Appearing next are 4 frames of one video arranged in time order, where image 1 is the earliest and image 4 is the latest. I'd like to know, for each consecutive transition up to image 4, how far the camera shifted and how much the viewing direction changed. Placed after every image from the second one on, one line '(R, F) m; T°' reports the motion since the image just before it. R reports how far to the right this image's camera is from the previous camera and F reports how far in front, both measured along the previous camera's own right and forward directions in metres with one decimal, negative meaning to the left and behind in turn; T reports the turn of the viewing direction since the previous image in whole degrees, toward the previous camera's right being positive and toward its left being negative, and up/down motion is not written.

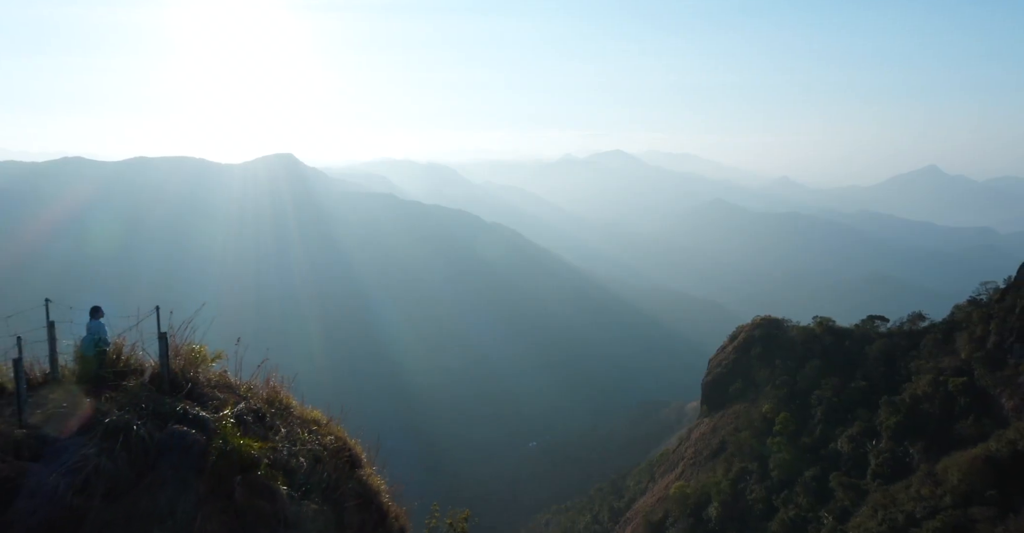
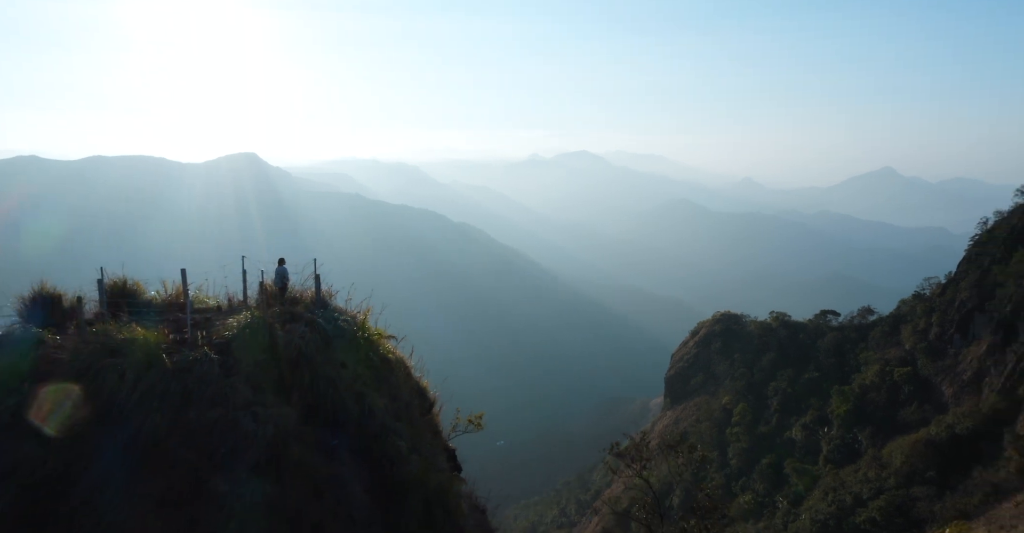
(-0.5, -3.6) m; +3°
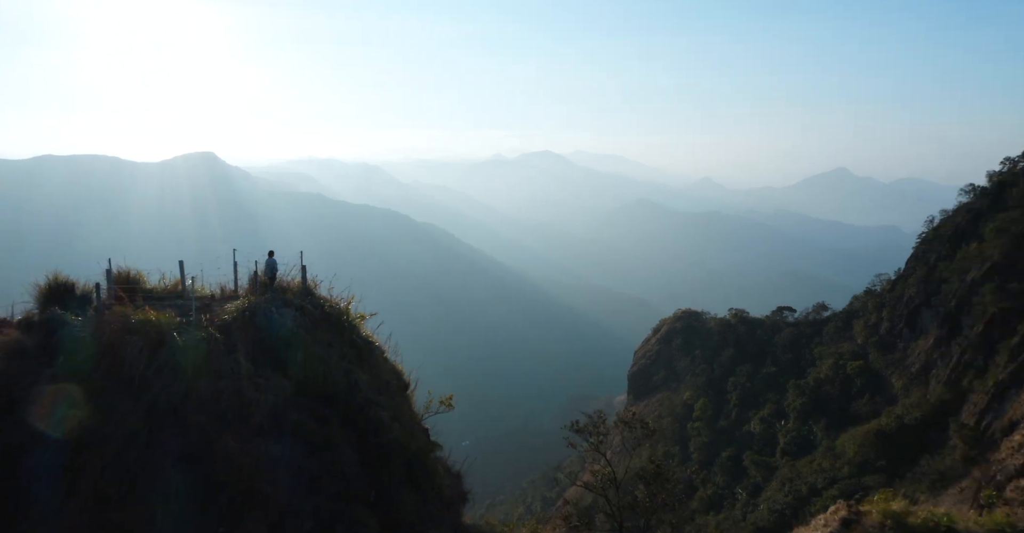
(-0.1, -1.0) m; +3°
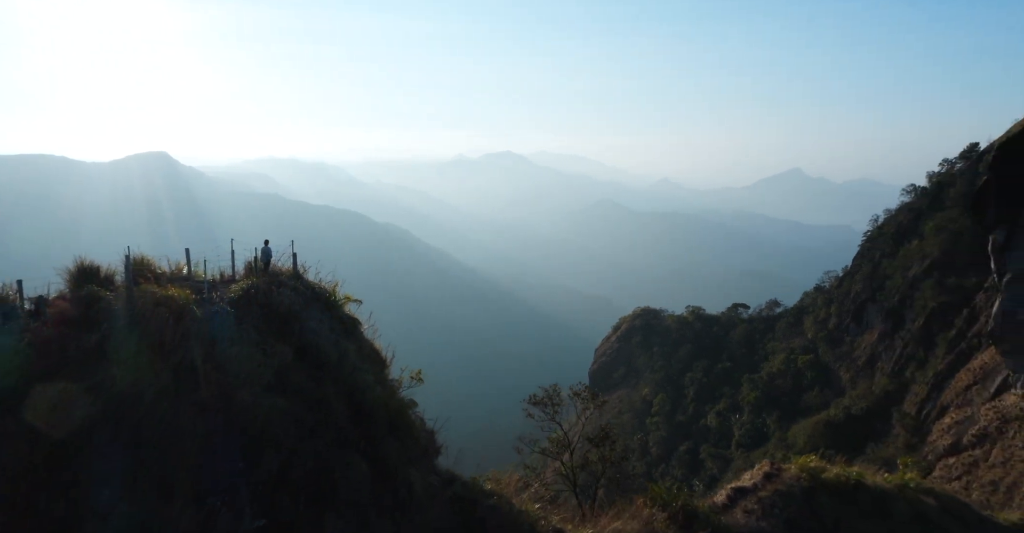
(-0.1, -1.6) m; +3°
